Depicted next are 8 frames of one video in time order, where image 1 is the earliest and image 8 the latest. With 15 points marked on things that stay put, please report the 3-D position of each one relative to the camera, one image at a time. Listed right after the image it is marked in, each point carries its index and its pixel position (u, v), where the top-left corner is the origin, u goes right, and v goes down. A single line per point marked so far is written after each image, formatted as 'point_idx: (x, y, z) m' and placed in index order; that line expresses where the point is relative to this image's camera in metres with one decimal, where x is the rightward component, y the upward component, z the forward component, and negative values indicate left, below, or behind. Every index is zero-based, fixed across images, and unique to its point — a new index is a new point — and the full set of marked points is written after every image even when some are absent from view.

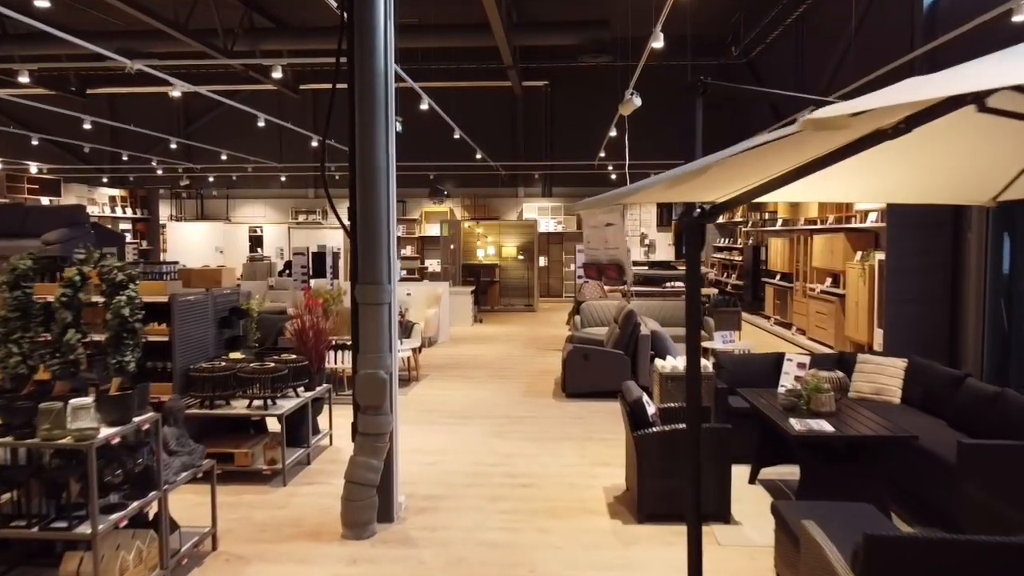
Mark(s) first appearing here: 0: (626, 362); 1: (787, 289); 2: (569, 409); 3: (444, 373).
0: (+1.2, -0.8, +7.3) m
1: (+4.7, 0.0, +11.8) m
2: (+0.6, -1.2, +7.0) m
3: (-0.8, -1.1, +8.7) m
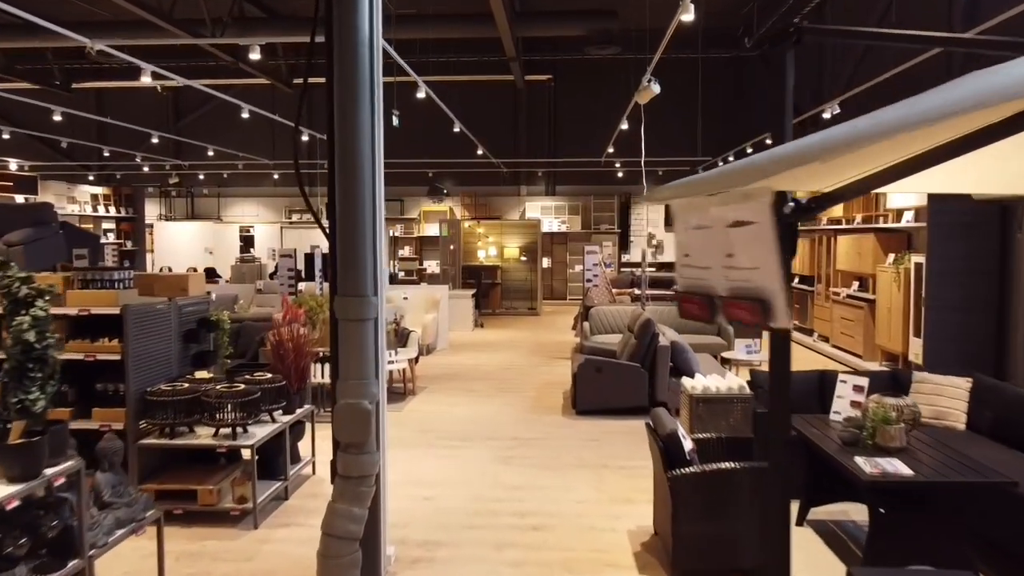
0: (+1.2, -0.8, +6.6) m
1: (+4.7, -0.1, +11.1) m
2: (+0.6, -1.3, +6.3) m
3: (-0.8, -1.1, +8.0) m
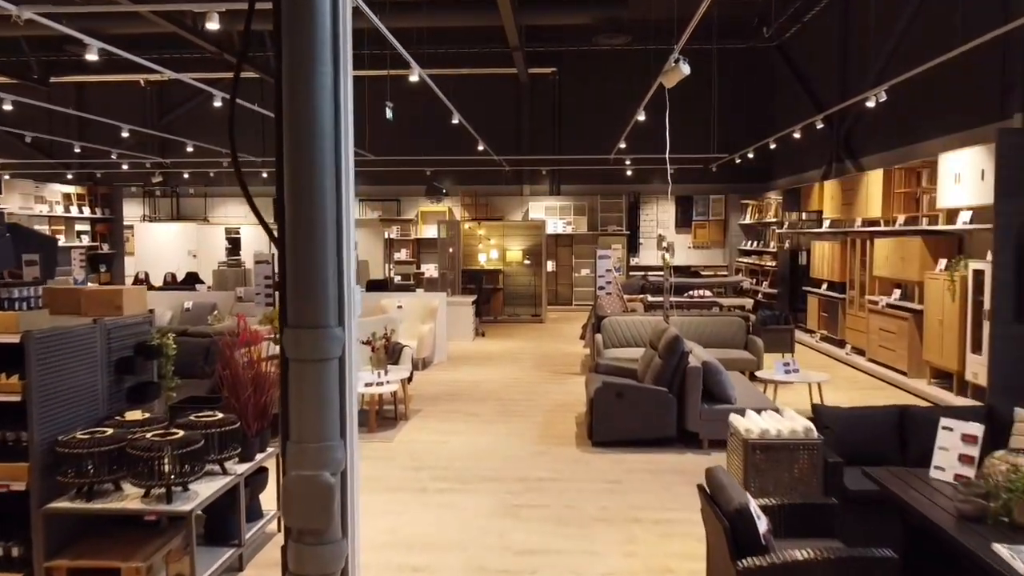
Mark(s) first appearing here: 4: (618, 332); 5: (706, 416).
0: (+1.3, -0.9, +5.7) m
1: (+4.8, -0.2, +10.2) m
2: (+0.7, -1.4, +5.4) m
3: (-0.7, -1.2, +7.1) m
4: (+1.3, -0.5, +8.4) m
5: (+1.6, -1.0, +5.7) m
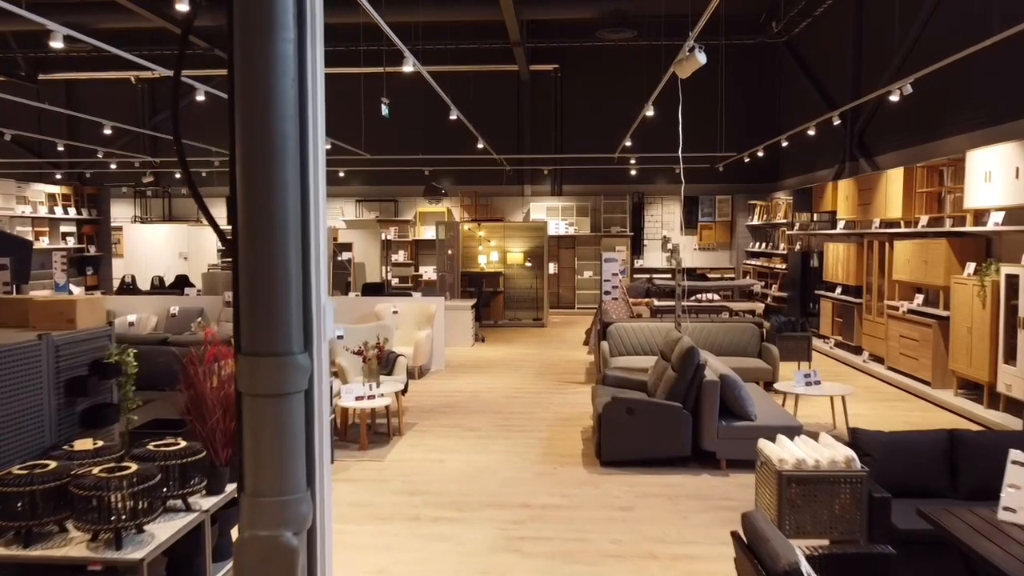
0: (+1.3, -1.0, +5.3) m
1: (+4.8, -0.2, +9.8) m
2: (+0.7, -1.4, +5.0) m
3: (-0.7, -1.3, +6.7) m
4: (+1.3, -0.6, +8.0) m
5: (+1.6, -1.1, +5.2) m
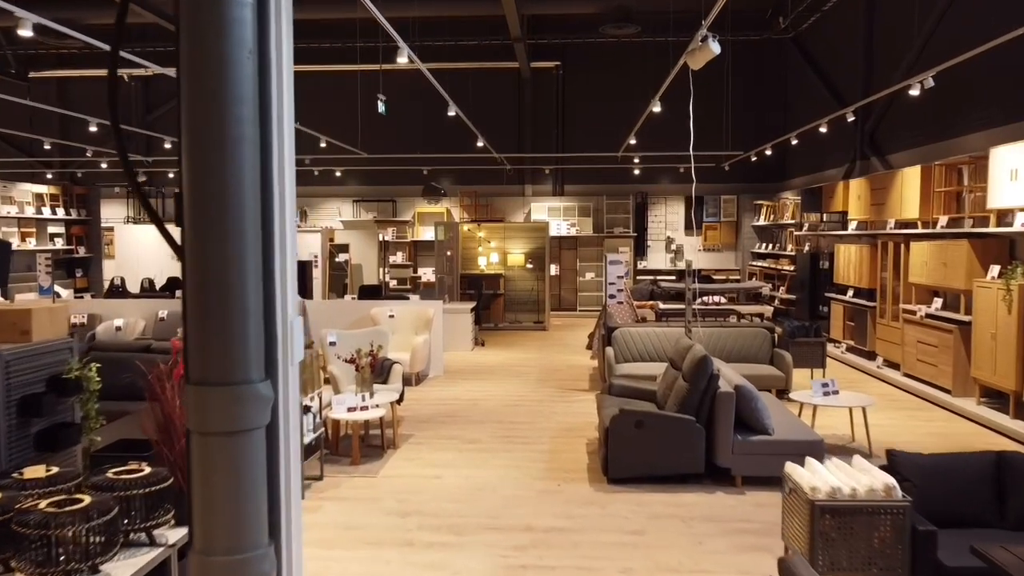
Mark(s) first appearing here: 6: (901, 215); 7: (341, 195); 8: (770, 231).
0: (+1.3, -1.0, +4.9) m
1: (+4.8, -0.3, +9.5) m
2: (+0.7, -1.4, +4.6) m
3: (-0.7, -1.3, +6.3) m
4: (+1.3, -0.6, +7.7) m
5: (+1.6, -1.1, +4.9) m
6: (+4.7, +0.9, +8.5) m
7: (-3.8, +2.1, +15.6) m
8: (+5.3, +1.2, +14.2) m
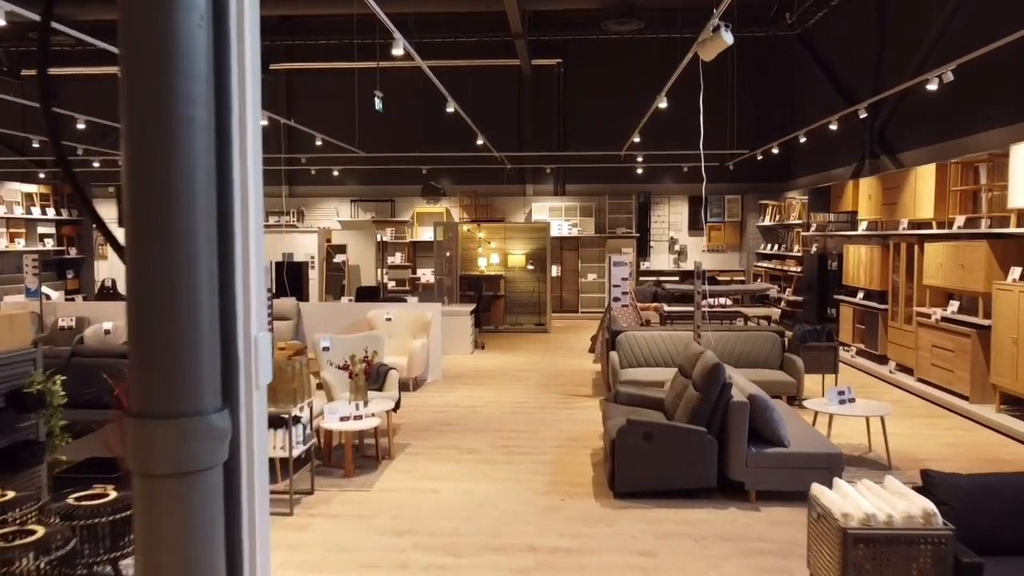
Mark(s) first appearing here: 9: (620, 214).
0: (+1.3, -1.0, +4.7) m
1: (+4.8, -0.3, +9.2) m
2: (+0.7, -1.5, +4.4) m
3: (-0.7, -1.3, +6.1) m
4: (+1.3, -0.7, +7.4) m
5: (+1.6, -1.2, +4.6) m
6: (+4.7, +0.9, +8.2) m
7: (-3.8, +2.1, +15.3) m
8: (+5.3, +1.1, +14.0) m
9: (+2.3, +1.6, +15.0) m
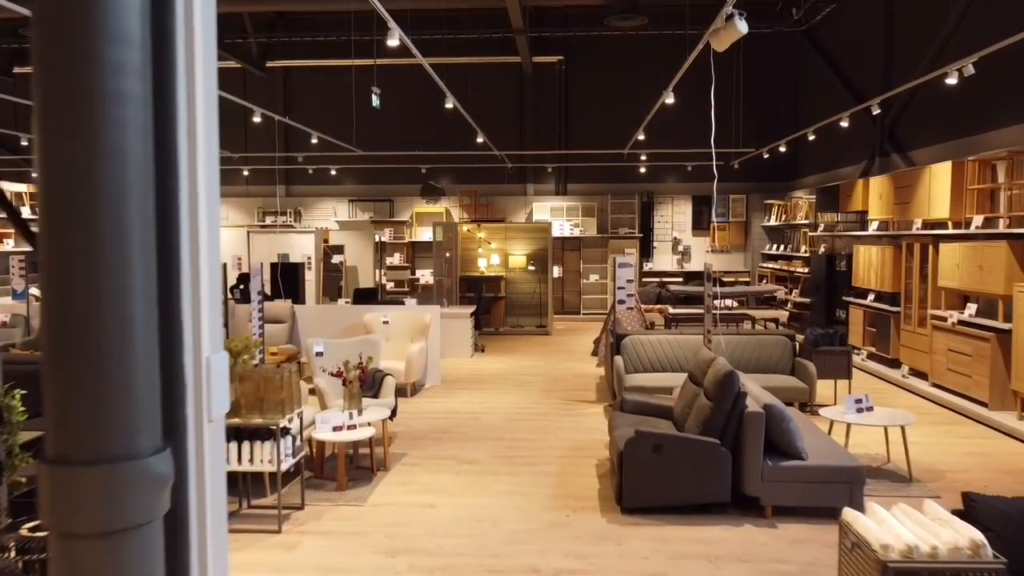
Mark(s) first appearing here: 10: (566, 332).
0: (+1.3, -1.1, +4.4) m
1: (+4.8, -0.3, +8.9) m
2: (+0.7, -1.5, +4.1) m
3: (-0.7, -1.4, +5.8) m
4: (+1.3, -0.7, +7.1) m
5: (+1.6, -1.2, +4.4) m
6: (+4.8, +0.8, +8.0) m
7: (-3.8, +2.0, +15.1) m
8: (+5.3, +1.1, +13.7) m
9: (+2.3, +1.6, +14.8) m
10: (+1.0, -0.8, +13.2) m
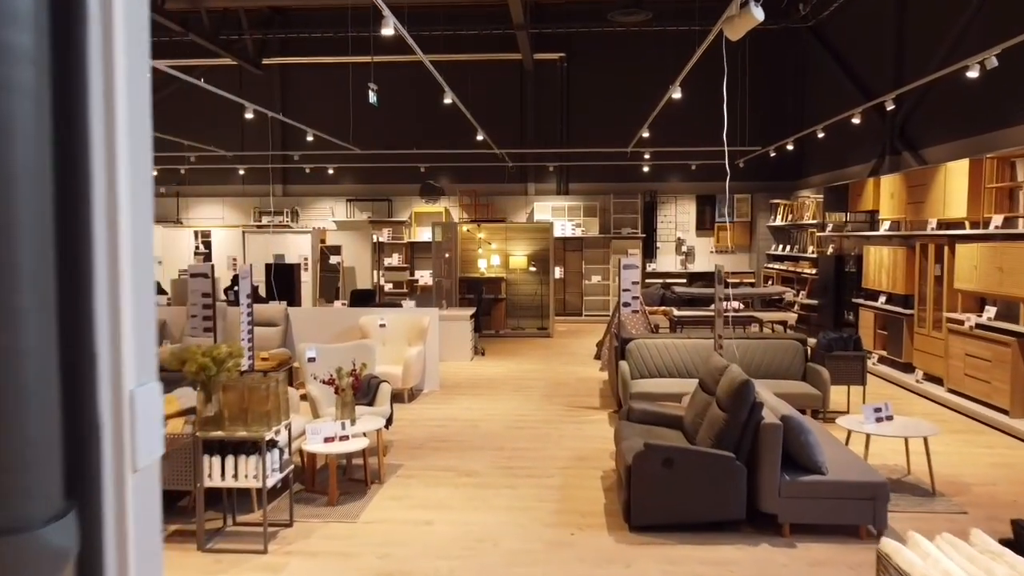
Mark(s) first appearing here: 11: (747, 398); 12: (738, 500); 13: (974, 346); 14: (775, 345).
0: (+1.3, -1.1, +4.1) m
1: (+4.8, -0.4, +8.7) m
2: (+0.7, -1.5, +3.8) m
3: (-0.7, -1.4, +5.5) m
4: (+1.3, -0.7, +6.9) m
5: (+1.6, -1.2, +4.1) m
6: (+4.8, +0.8, +7.7) m
7: (-3.8, +2.0, +14.8) m
8: (+5.3, +1.1, +13.4) m
9: (+2.3, +1.5, +14.5) m
10: (+1.0, -0.9, +13.0) m
11: (+1.4, -0.6, +4.1) m
12: (+1.3, -1.3, +4.1) m
13: (+4.6, -0.6, +7.0) m
14: (+2.6, -0.5, +6.9) m
